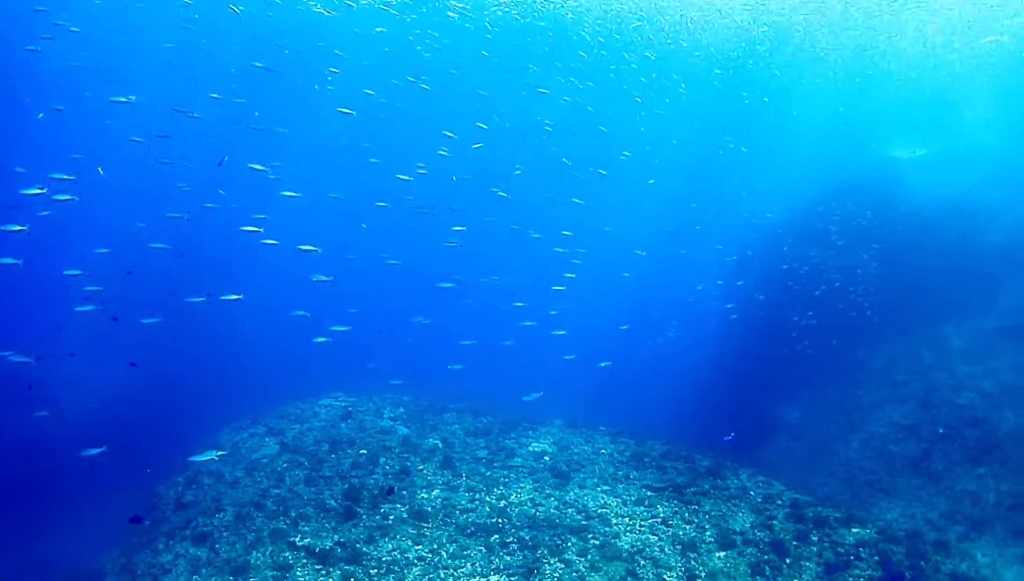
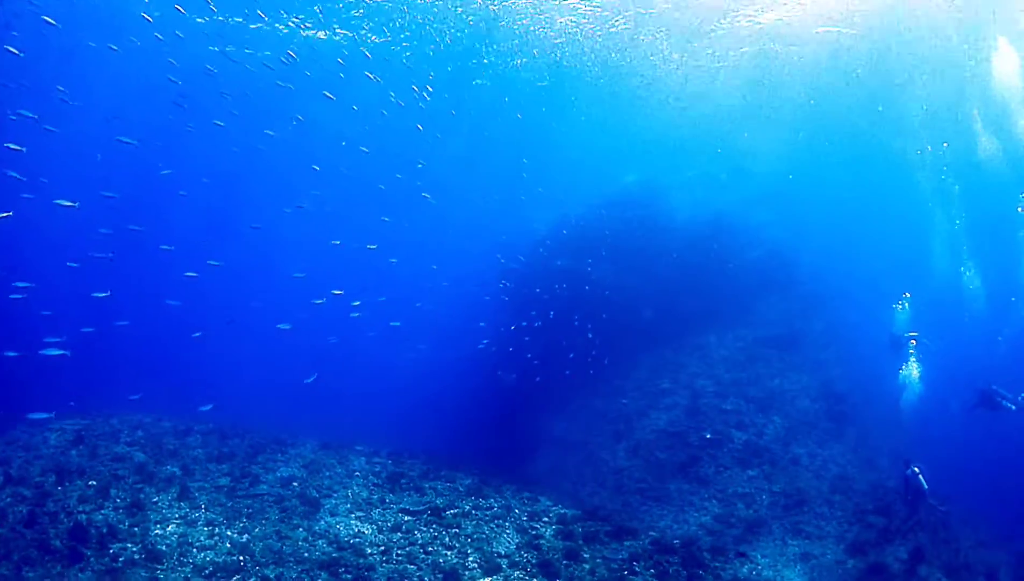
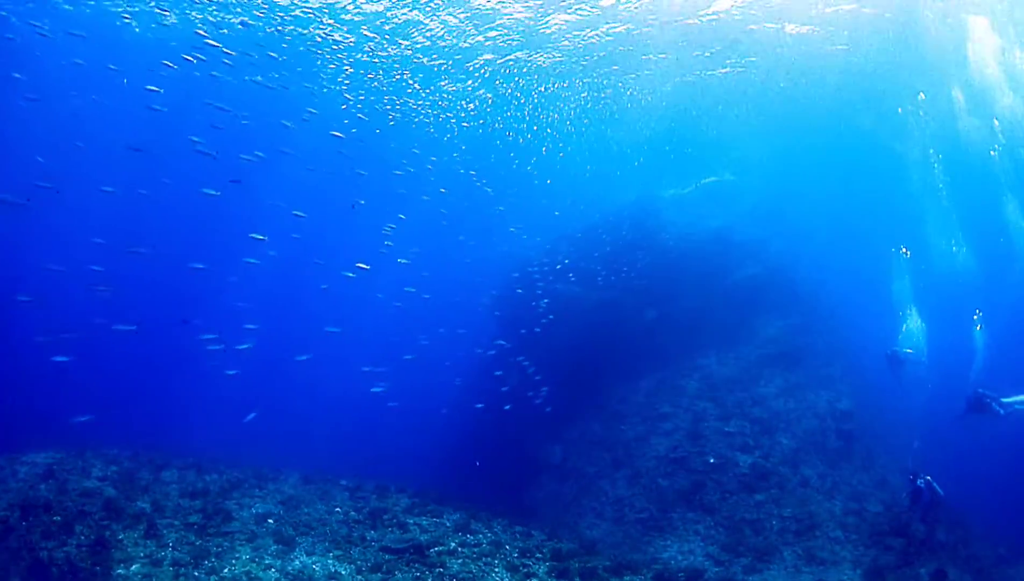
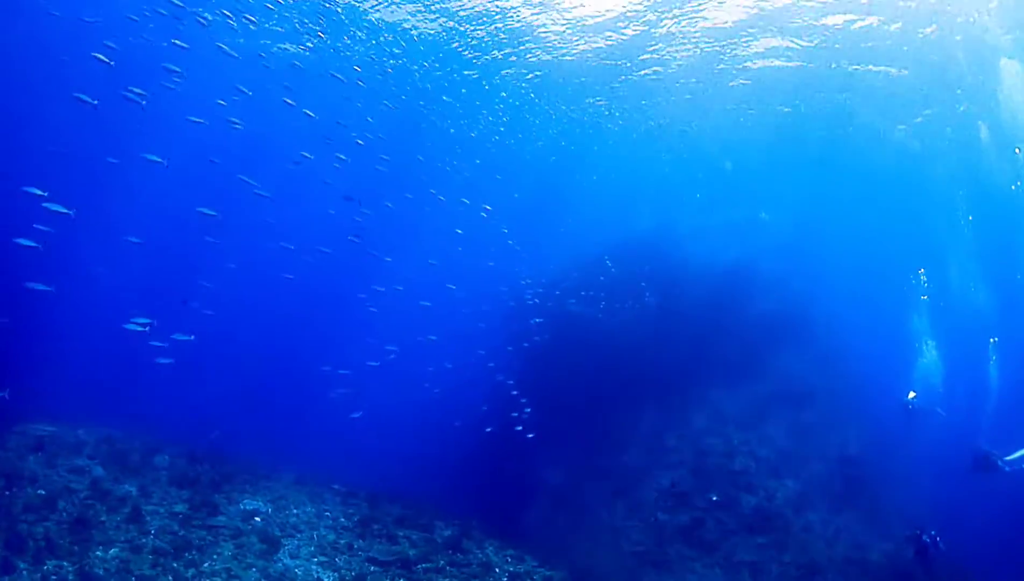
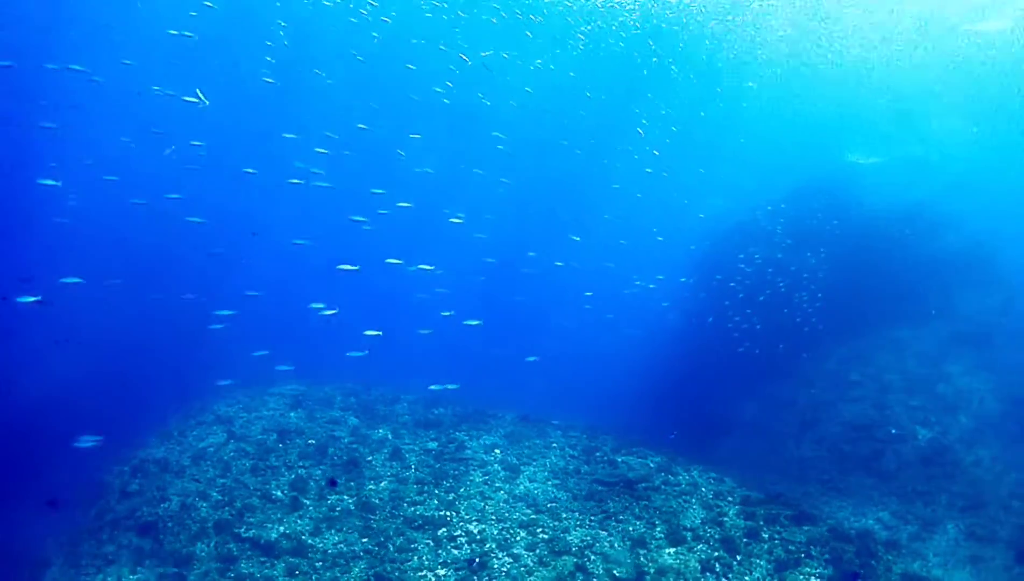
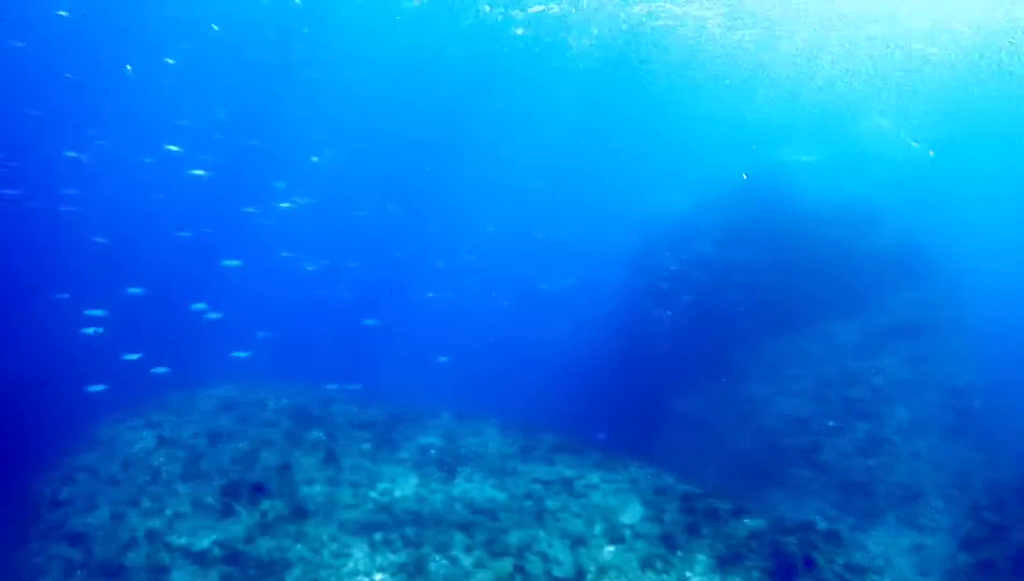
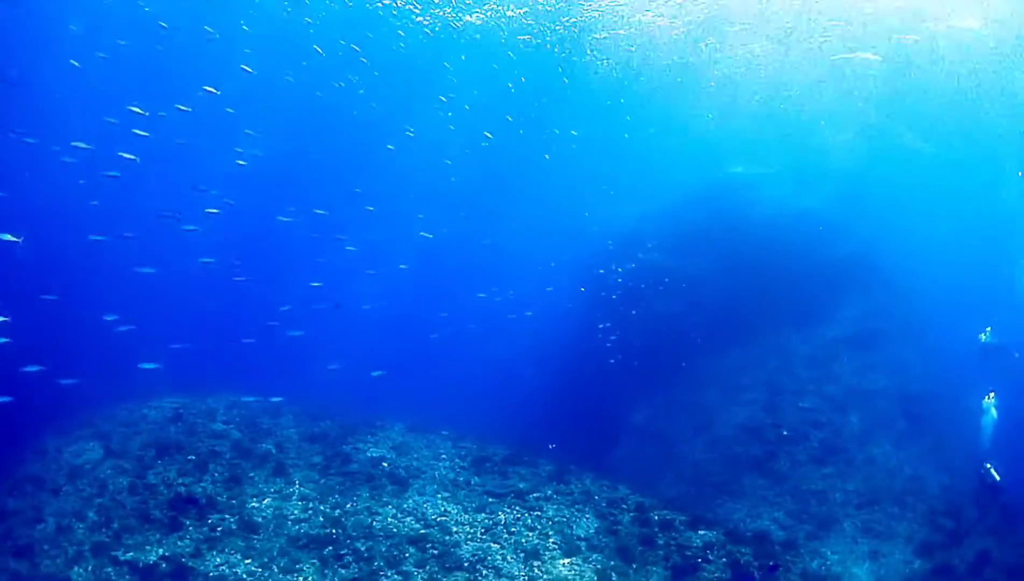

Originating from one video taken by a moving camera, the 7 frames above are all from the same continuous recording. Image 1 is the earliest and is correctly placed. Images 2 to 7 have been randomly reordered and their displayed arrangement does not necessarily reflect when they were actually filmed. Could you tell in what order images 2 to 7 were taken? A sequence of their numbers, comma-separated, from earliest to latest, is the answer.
5, 6, 7, 2, 3, 4
